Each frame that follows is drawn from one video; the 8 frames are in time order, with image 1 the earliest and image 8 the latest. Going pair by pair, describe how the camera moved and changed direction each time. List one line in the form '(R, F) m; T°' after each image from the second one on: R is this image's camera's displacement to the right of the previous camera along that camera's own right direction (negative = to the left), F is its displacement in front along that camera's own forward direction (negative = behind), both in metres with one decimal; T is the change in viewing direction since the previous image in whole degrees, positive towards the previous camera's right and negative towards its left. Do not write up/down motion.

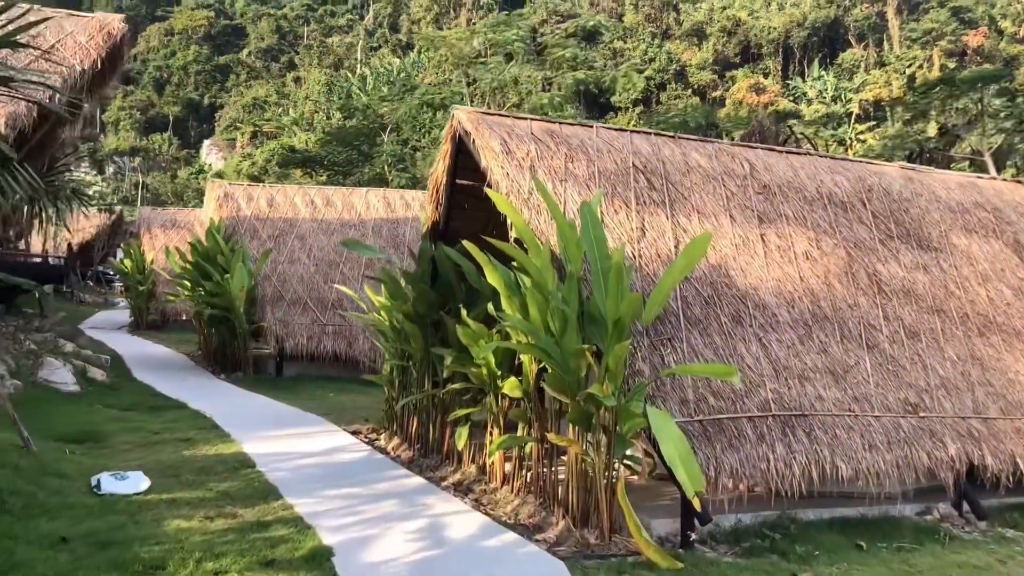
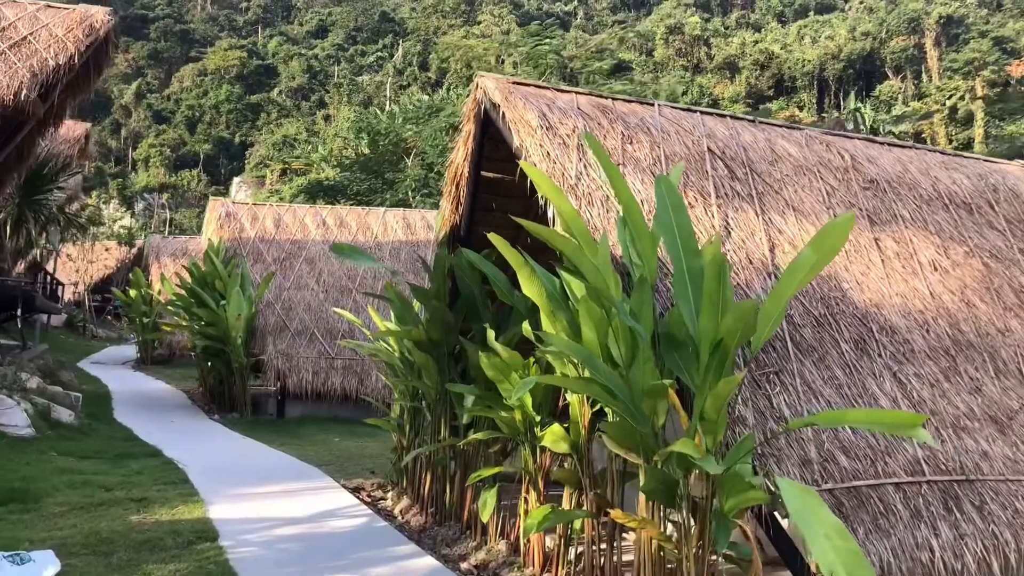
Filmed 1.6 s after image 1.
(-0.1, +1.2) m; -2°
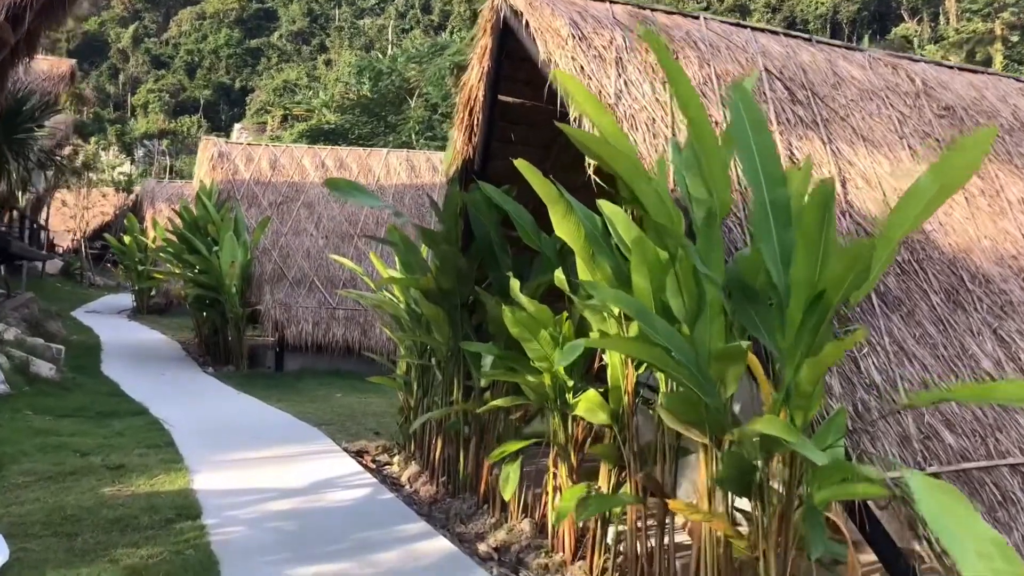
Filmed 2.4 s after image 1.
(-0.1, +0.6) m; 0°
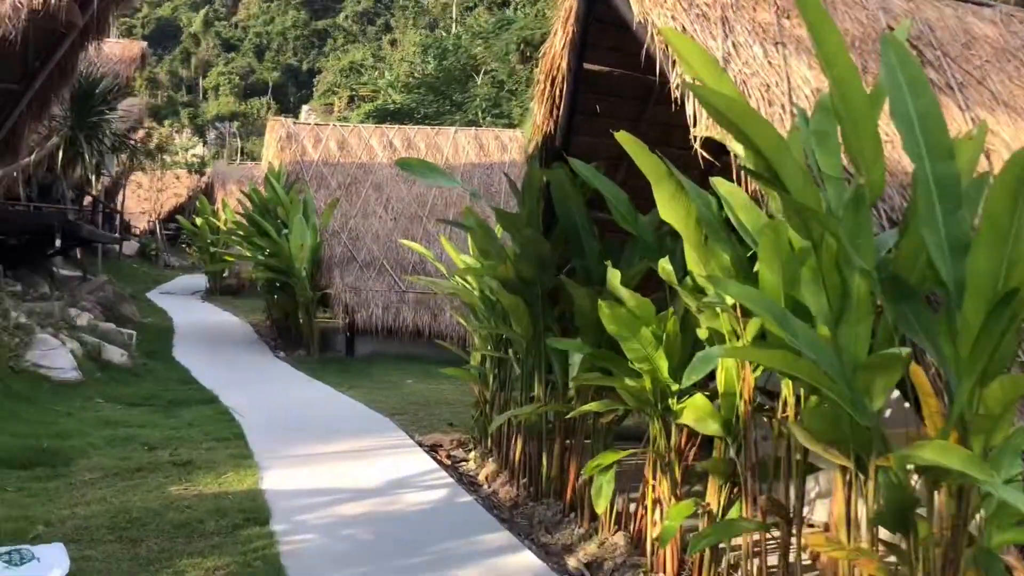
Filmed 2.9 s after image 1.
(-0.1, +0.3) m; -4°
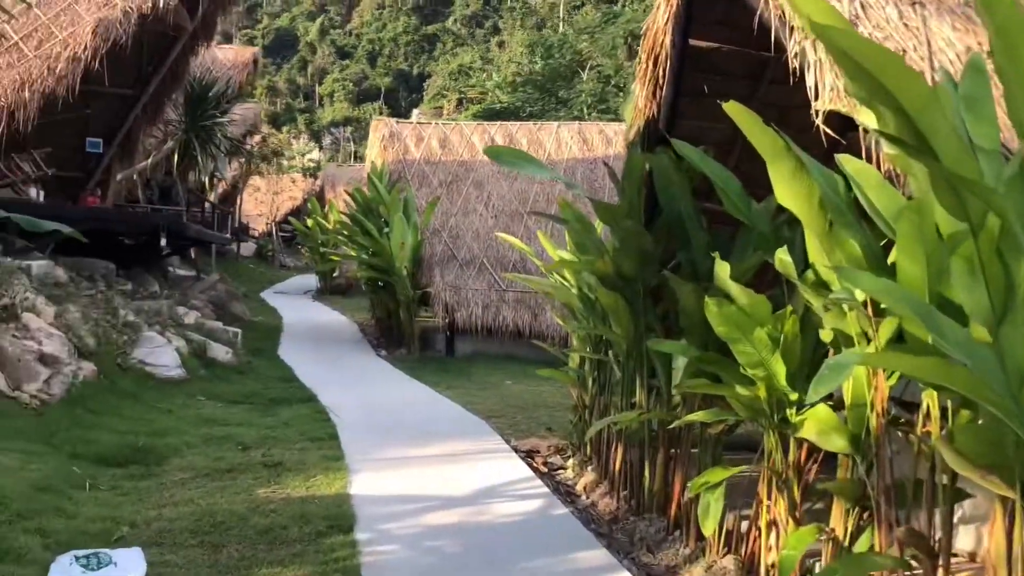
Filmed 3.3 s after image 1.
(0.0, +0.3) m; -7°
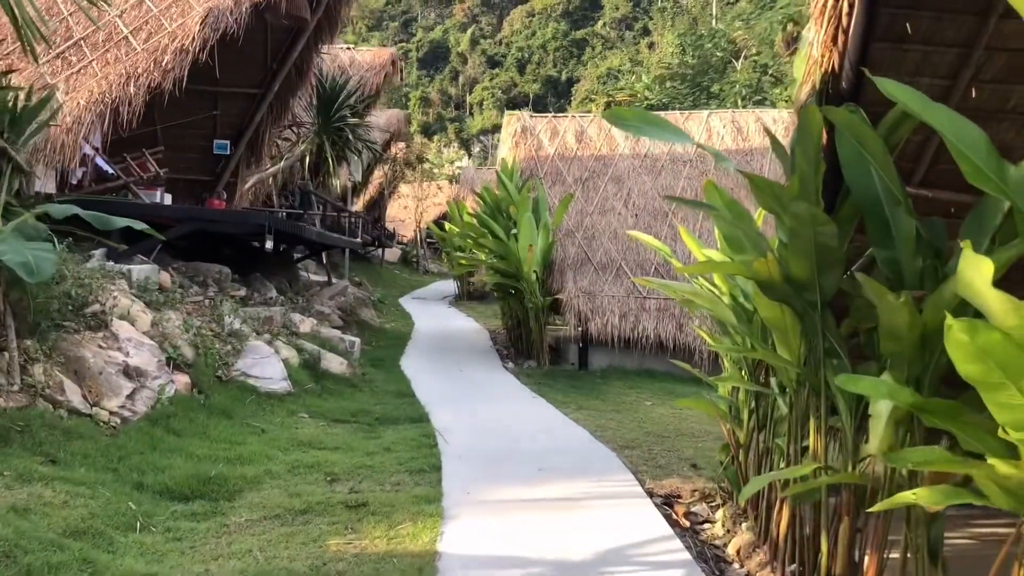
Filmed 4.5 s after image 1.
(+0.1, +0.8) m; -10°
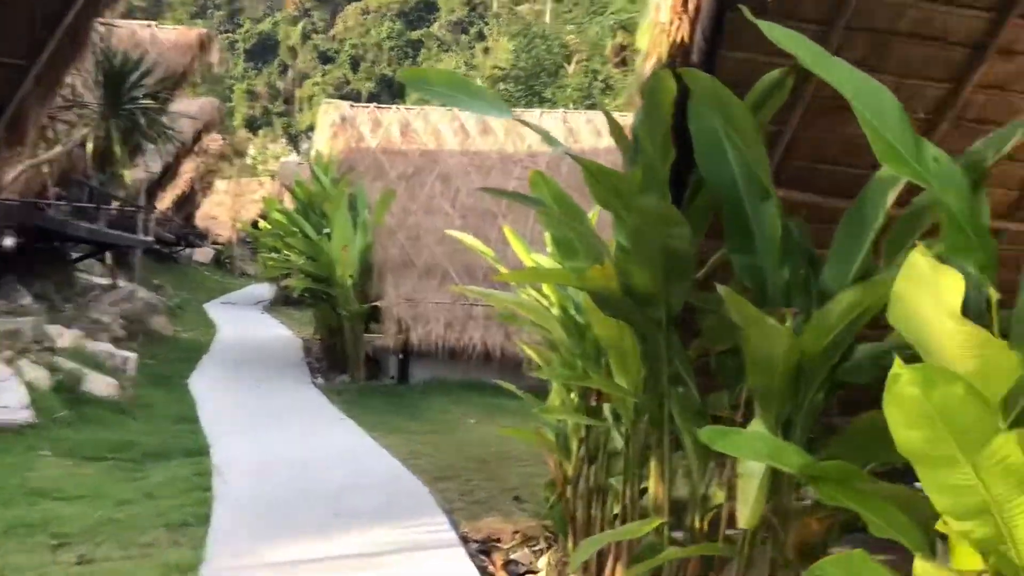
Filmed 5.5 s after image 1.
(+0.2, +0.6) m; +11°
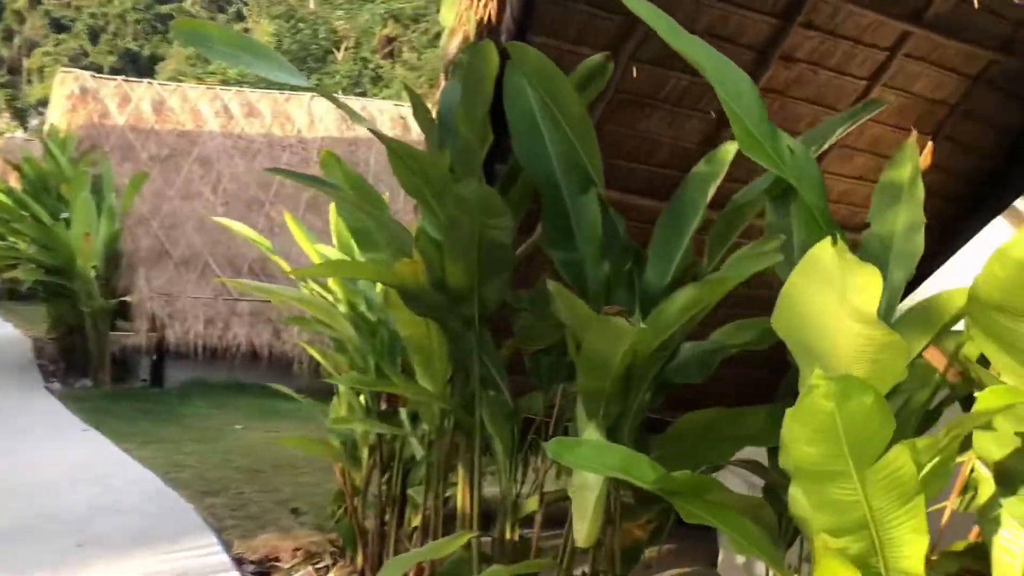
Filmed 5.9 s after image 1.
(-0.1, +0.2) m; +16°
